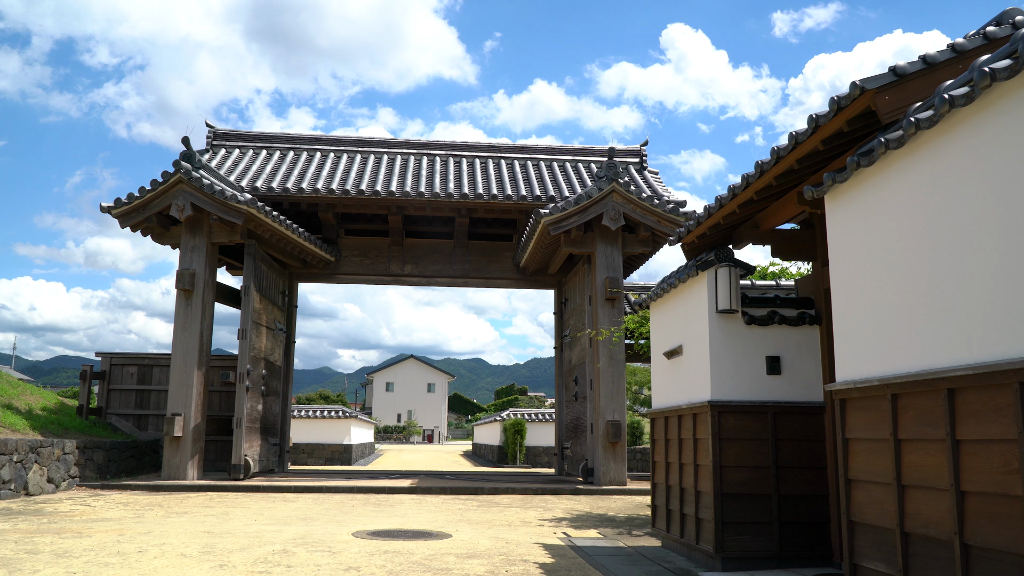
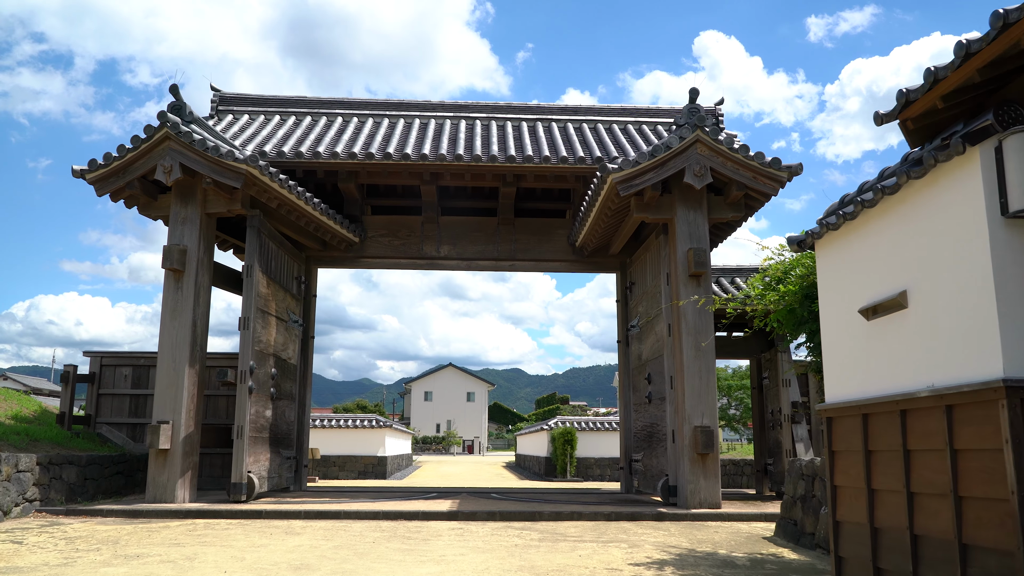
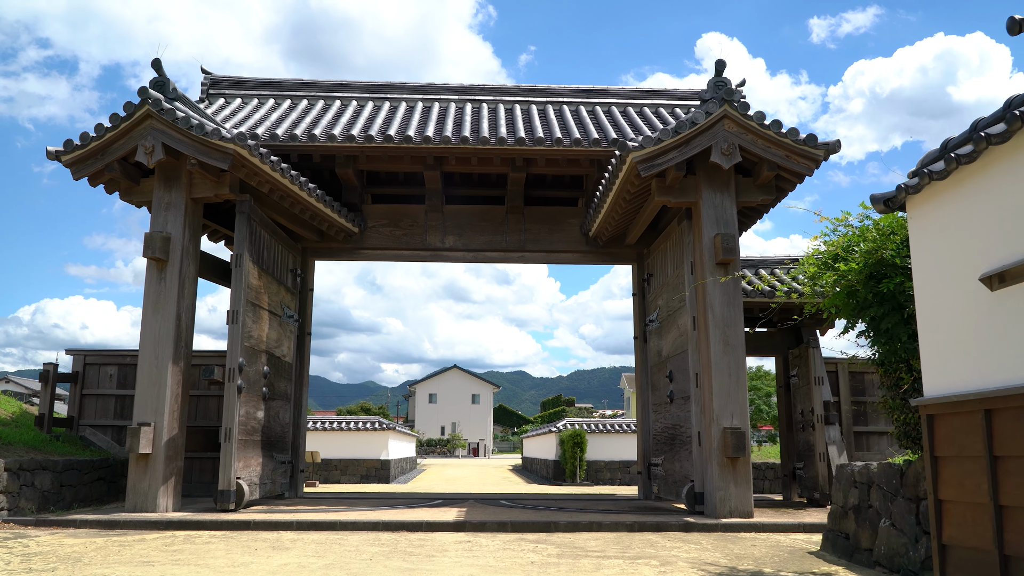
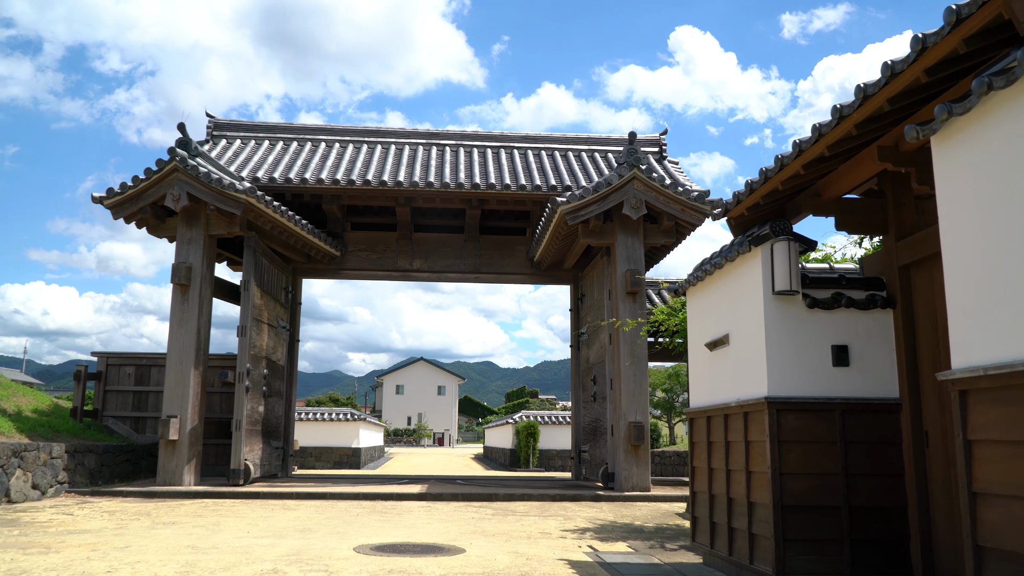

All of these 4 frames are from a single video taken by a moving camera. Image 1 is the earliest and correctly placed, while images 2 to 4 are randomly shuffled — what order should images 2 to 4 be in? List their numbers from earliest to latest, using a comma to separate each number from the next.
4, 2, 3
